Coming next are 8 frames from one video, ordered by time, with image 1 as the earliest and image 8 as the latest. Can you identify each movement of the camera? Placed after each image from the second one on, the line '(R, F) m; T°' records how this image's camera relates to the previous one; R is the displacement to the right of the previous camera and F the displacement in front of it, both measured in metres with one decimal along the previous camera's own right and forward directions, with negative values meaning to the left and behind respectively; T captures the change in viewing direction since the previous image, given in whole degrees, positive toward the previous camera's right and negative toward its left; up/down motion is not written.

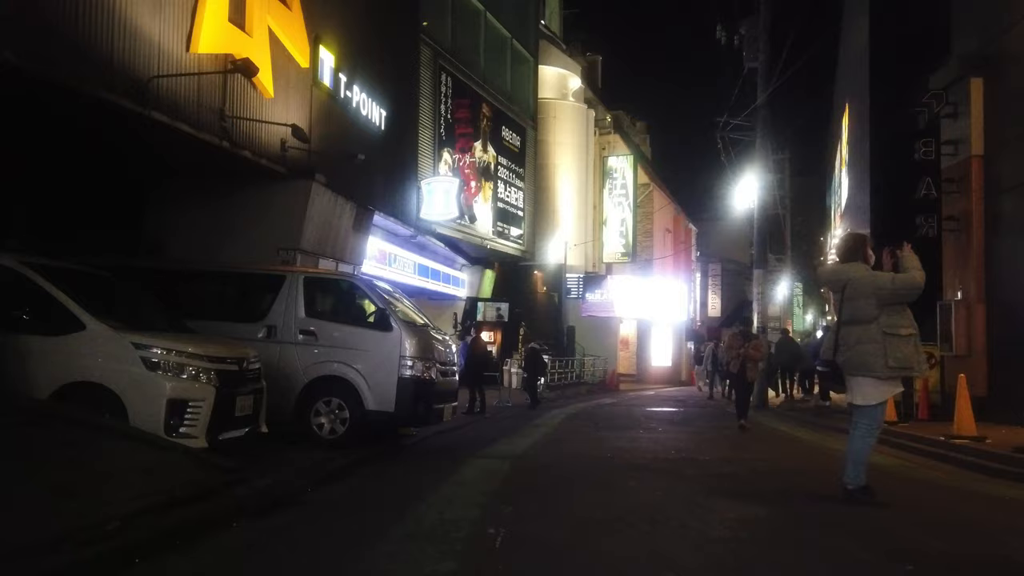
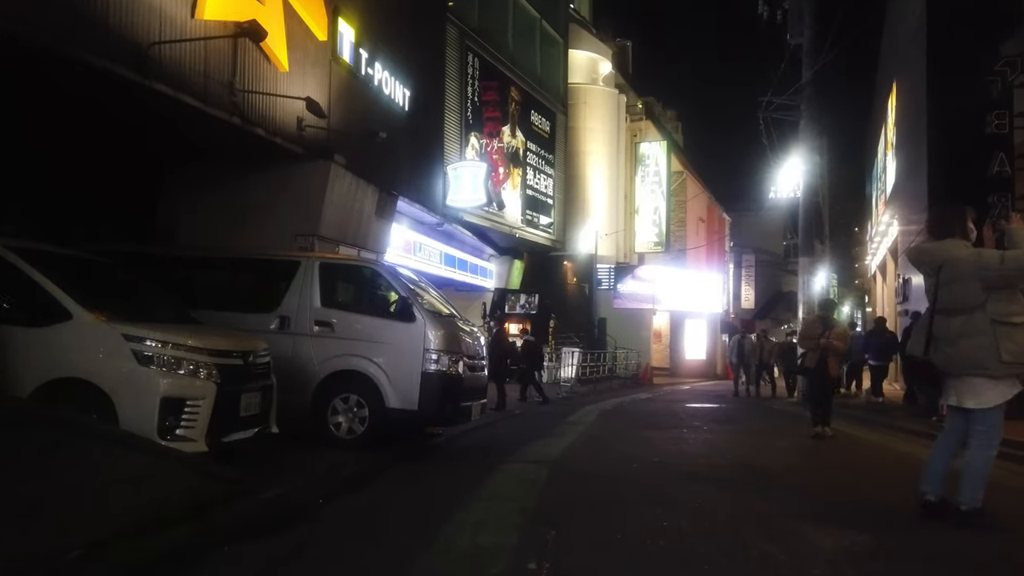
(-0.1, +1.0) m; -2°
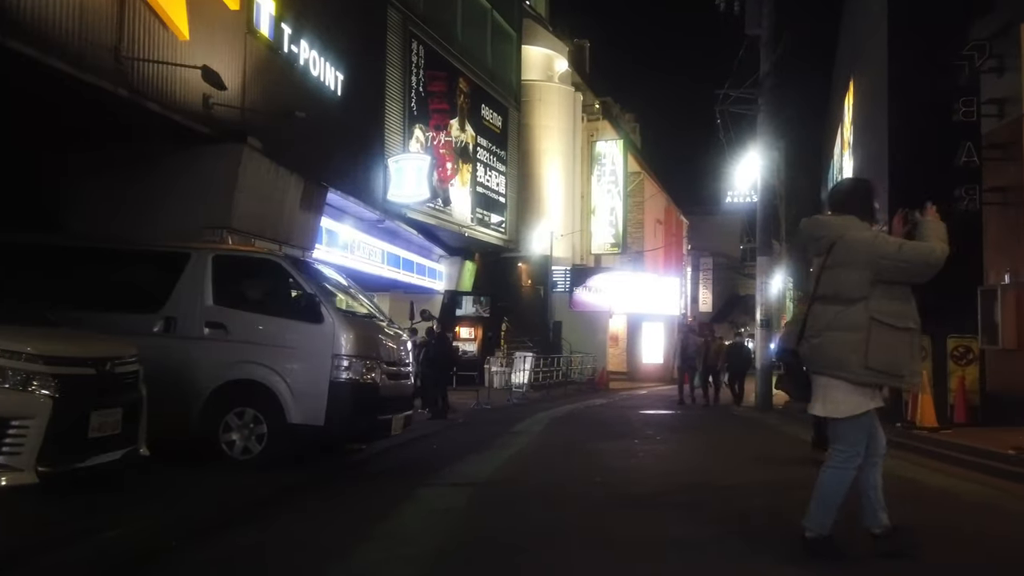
(+0.4, +1.2) m; +3°
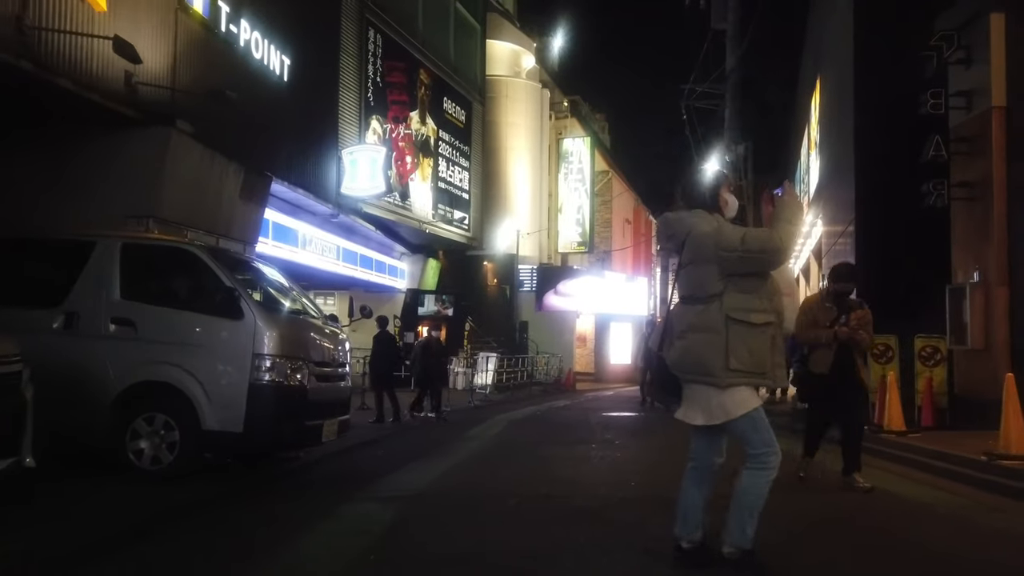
(+0.3, +0.7) m; +2°
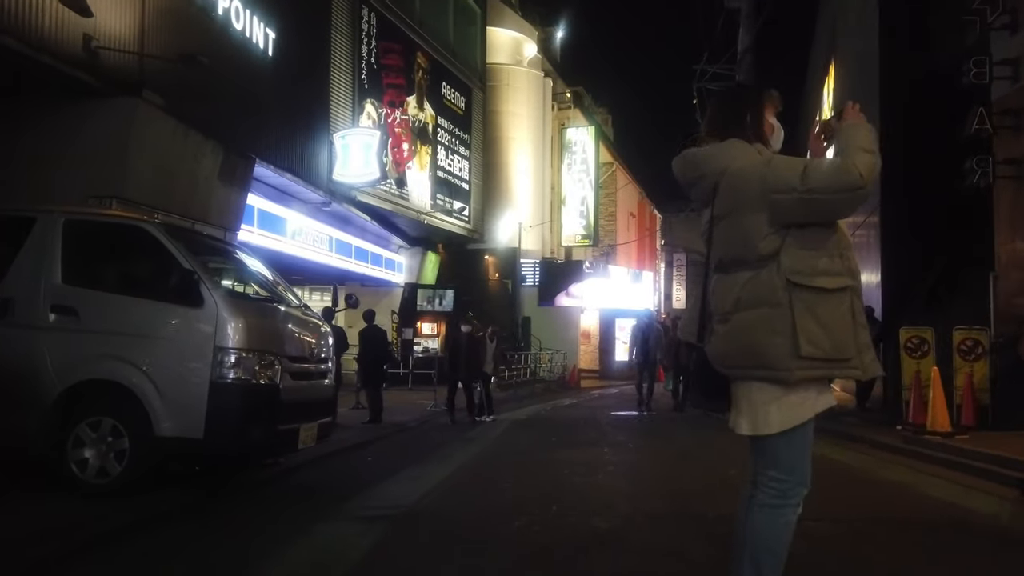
(0.0, +1.0) m; 0°
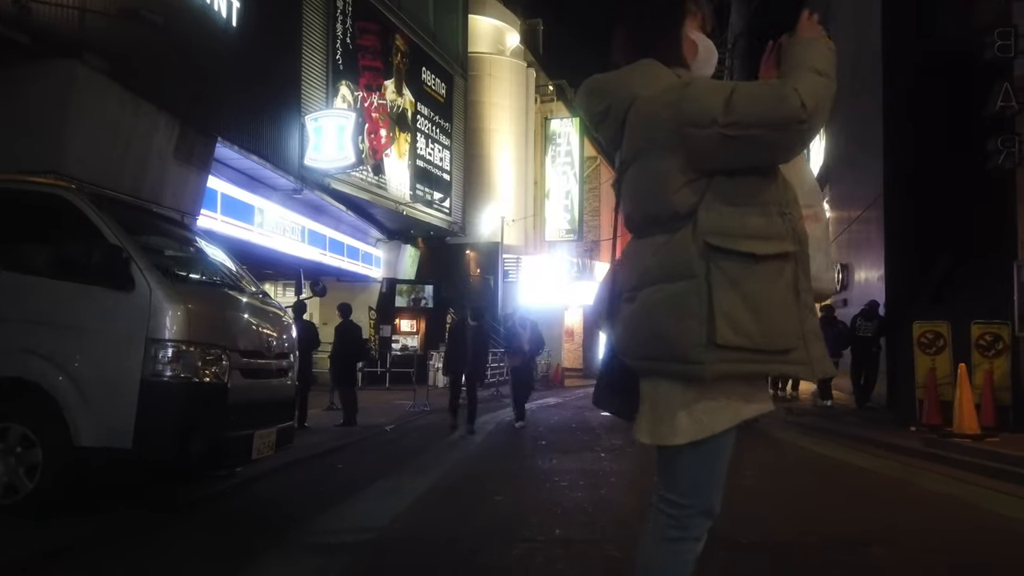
(-0.1, +1.0) m; +2°
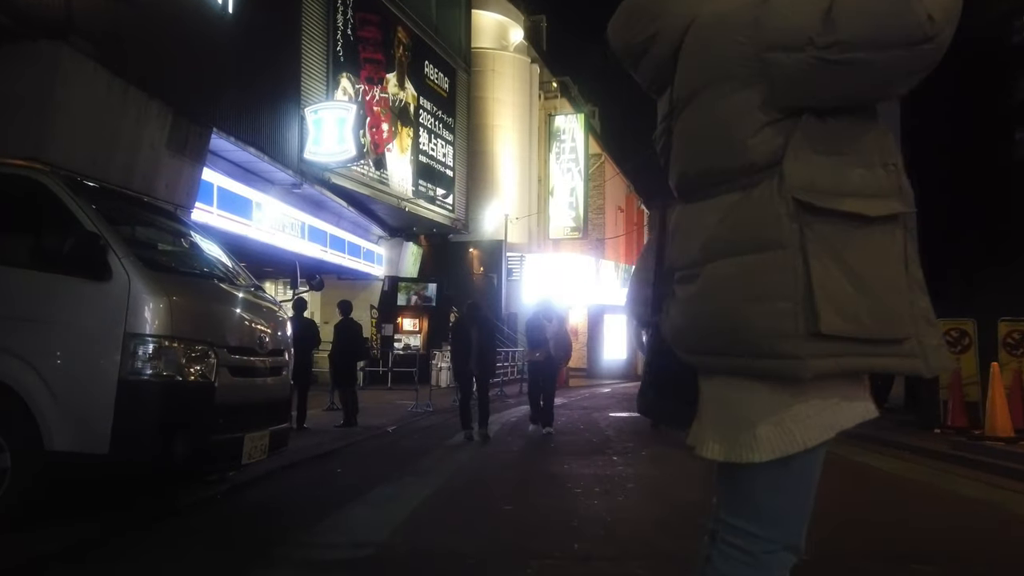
(-0.1, +0.4) m; 0°
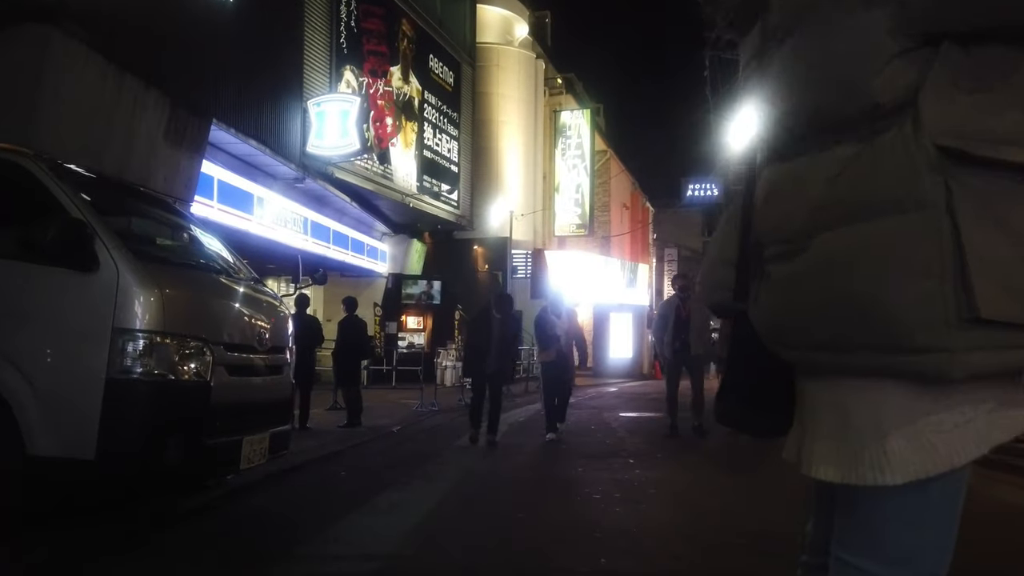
(-0.1, +0.4) m; 0°
